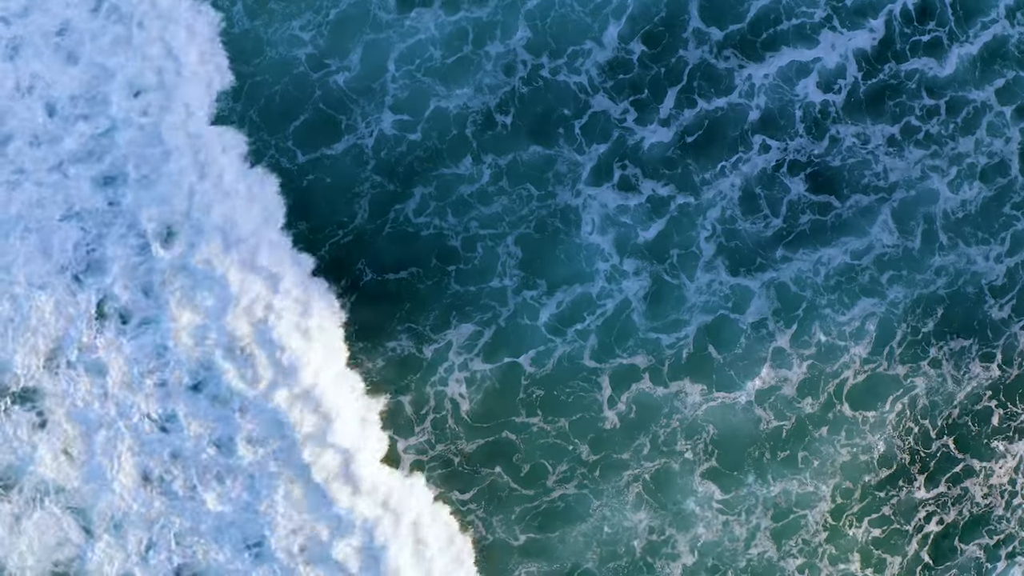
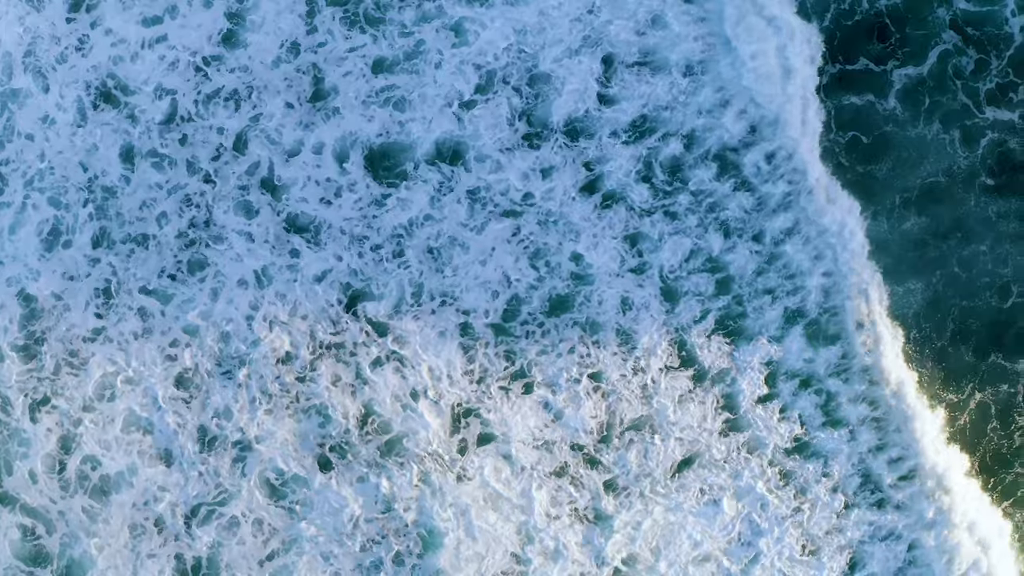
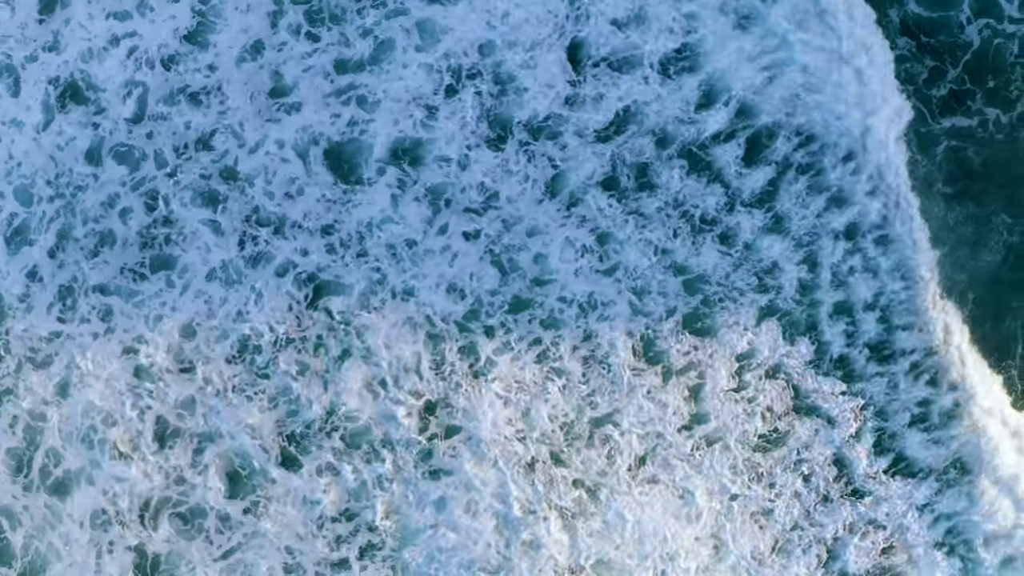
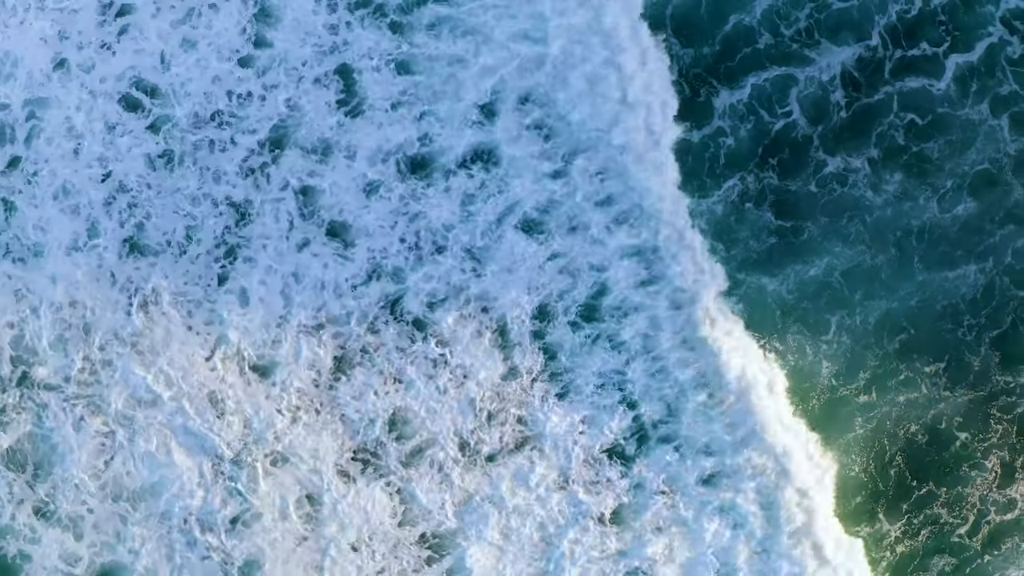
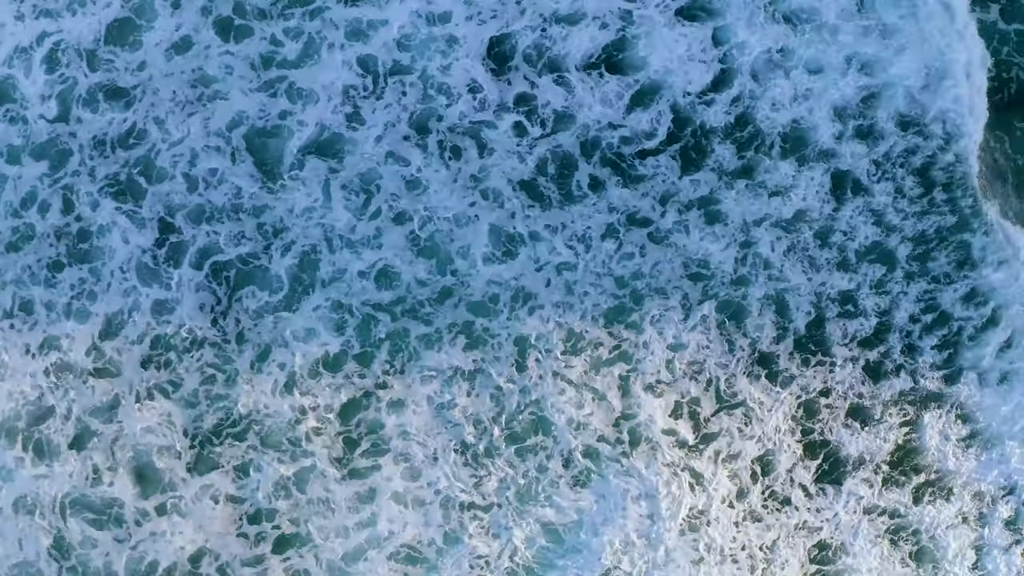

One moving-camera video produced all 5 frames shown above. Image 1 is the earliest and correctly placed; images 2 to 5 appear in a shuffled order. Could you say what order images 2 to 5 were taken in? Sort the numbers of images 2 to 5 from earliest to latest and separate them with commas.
4, 2, 3, 5
